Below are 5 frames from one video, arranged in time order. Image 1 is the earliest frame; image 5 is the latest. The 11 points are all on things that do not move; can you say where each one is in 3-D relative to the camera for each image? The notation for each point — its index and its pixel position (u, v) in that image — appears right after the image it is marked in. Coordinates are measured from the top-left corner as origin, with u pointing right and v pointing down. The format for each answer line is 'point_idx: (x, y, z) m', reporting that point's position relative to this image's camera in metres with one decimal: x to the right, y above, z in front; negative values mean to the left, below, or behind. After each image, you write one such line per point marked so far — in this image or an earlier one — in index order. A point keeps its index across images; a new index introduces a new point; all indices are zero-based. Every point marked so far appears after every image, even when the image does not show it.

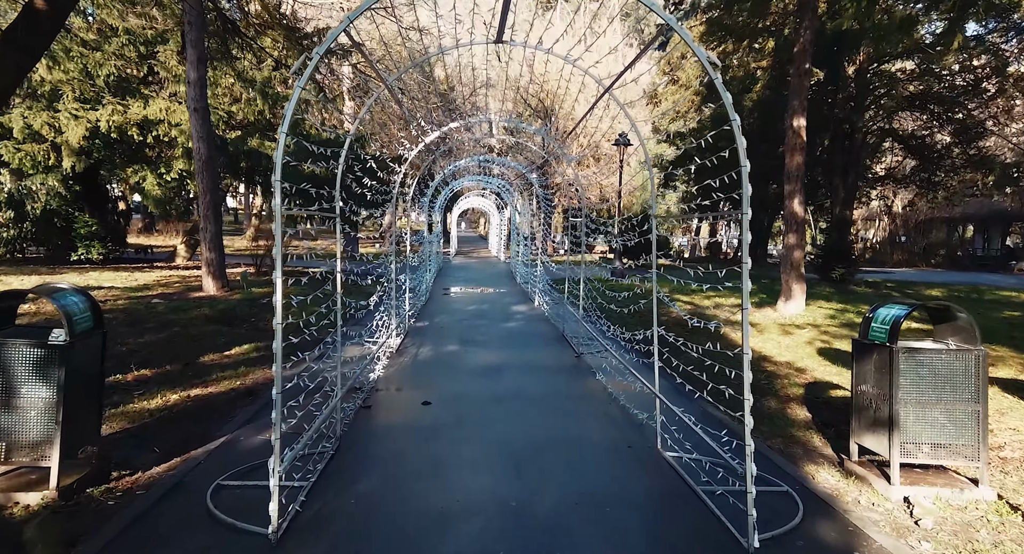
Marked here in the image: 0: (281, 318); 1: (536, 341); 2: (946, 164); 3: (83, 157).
0: (-0.8, -0.1, +1.9) m
1: (+0.2, -0.7, +5.5) m
2: (+9.8, +2.5, +11.9) m
3: (-6.8, +1.9, +8.3) m
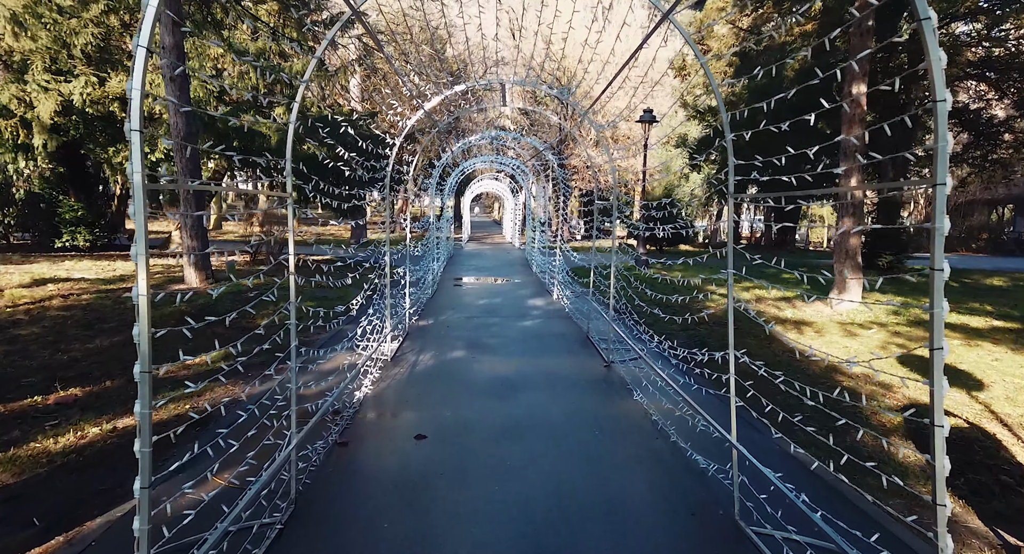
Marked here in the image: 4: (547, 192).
0: (-0.8, -0.2, +1.1) m
1: (+0.4, -0.6, +4.7) m
2: (+10.1, +2.8, +10.8) m
3: (-6.6, +2.1, +7.6) m
4: (+0.8, +1.9, +12.0) m
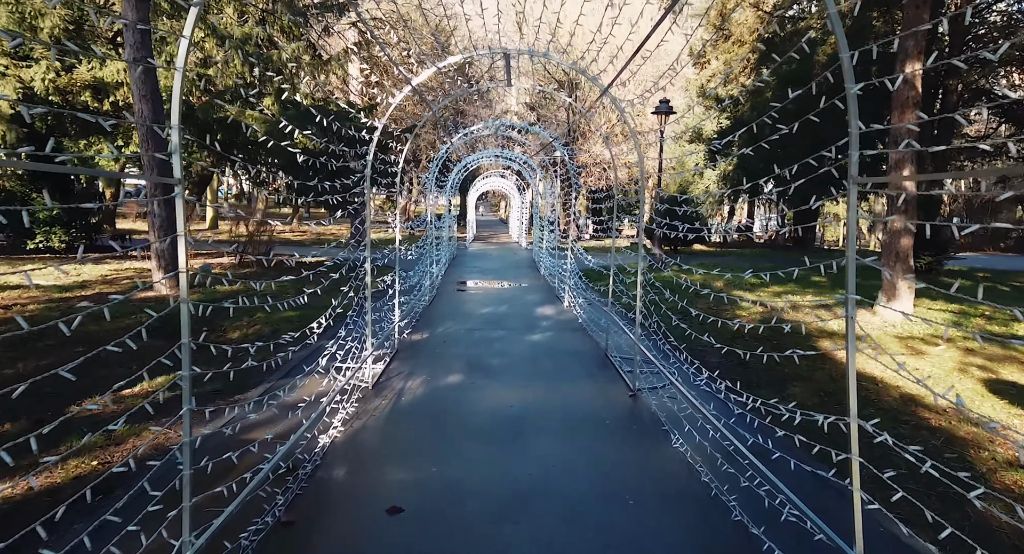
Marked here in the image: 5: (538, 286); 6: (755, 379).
0: (-0.8, -0.3, +0.4) m
1: (+0.4, -0.7, +4.0) m
2: (+10.2, +2.7, +10.0) m
3: (-6.5, +2.0, +7.0) m
4: (+0.9, +1.9, +11.3) m
5: (+0.4, -0.1, +8.2) m
6: (+1.6, -0.7, +3.6) m
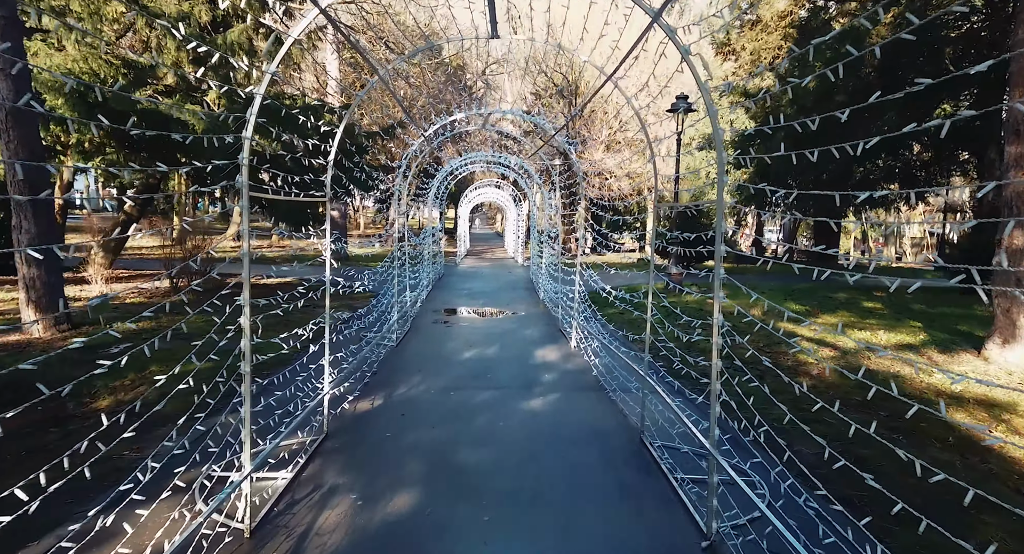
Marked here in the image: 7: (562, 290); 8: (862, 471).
0: (-0.8, -0.4, -1.0) m
1: (+0.4, -0.9, +2.6) m
2: (+10.1, +2.4, +8.7) m
3: (-6.6, +1.7, +5.6) m
4: (+0.8, +1.5, +10.0) m
5: (+0.3, -0.5, +6.8) m
6: (+1.6, -0.9, +2.1) m
7: (+0.6, -0.2, +6.6) m
8: (+1.7, -0.9, +2.6) m
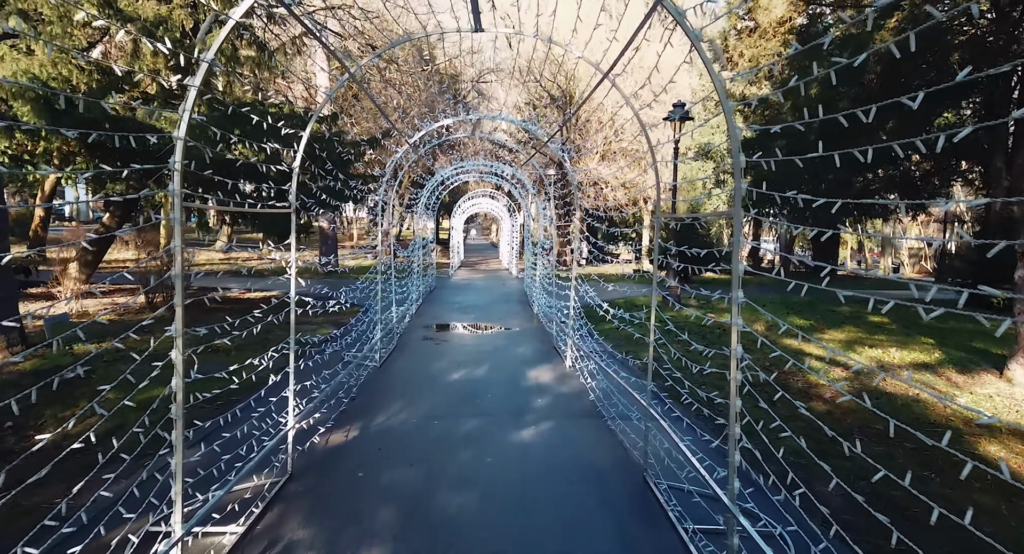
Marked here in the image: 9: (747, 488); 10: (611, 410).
0: (-0.8, -0.4, -1.3) m
1: (+0.3, -1.0, +2.3) m
2: (+10.0, +2.2, +8.5) m
3: (-6.7, +1.5, +5.3) m
4: (+0.7, +1.2, +9.7) m
5: (+0.2, -0.7, +6.5) m
6: (+1.5, -1.0, +1.8) m
7: (+0.5, -0.3, +6.3) m
8: (+1.6, -1.0, +2.3) m
9: (+1.1, -0.9, +2.5) m
10: (+0.7, -0.9, +3.5) m
